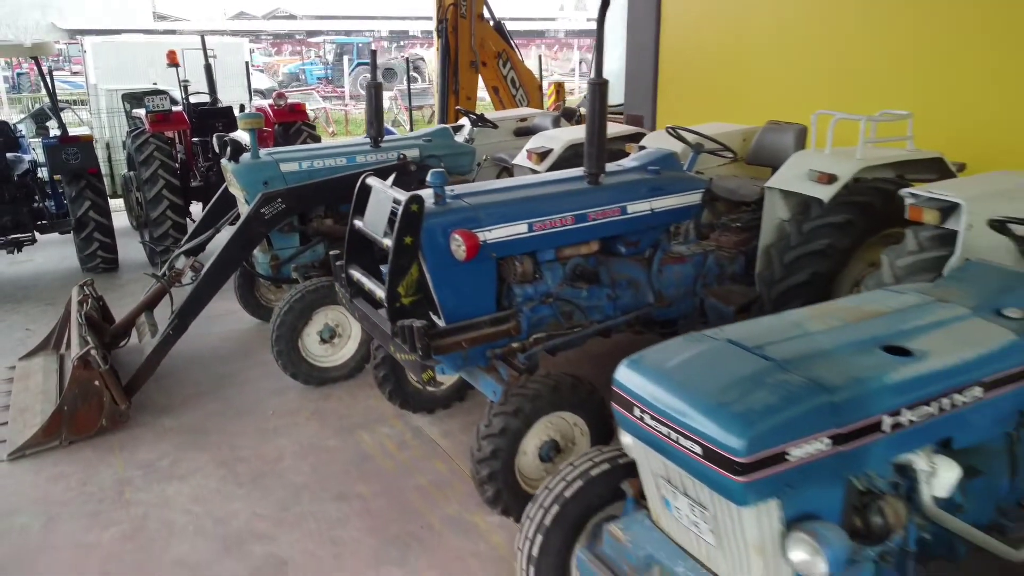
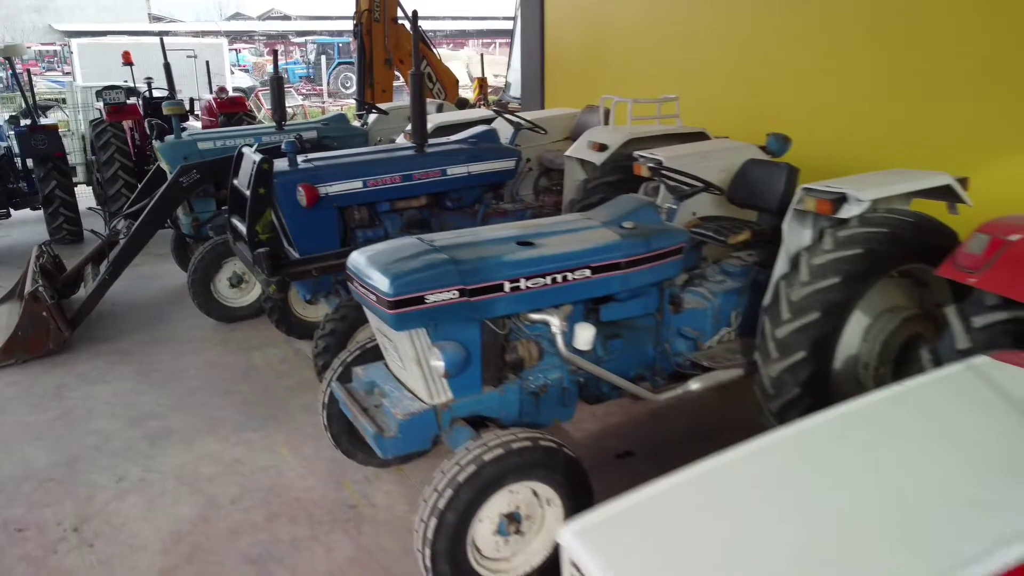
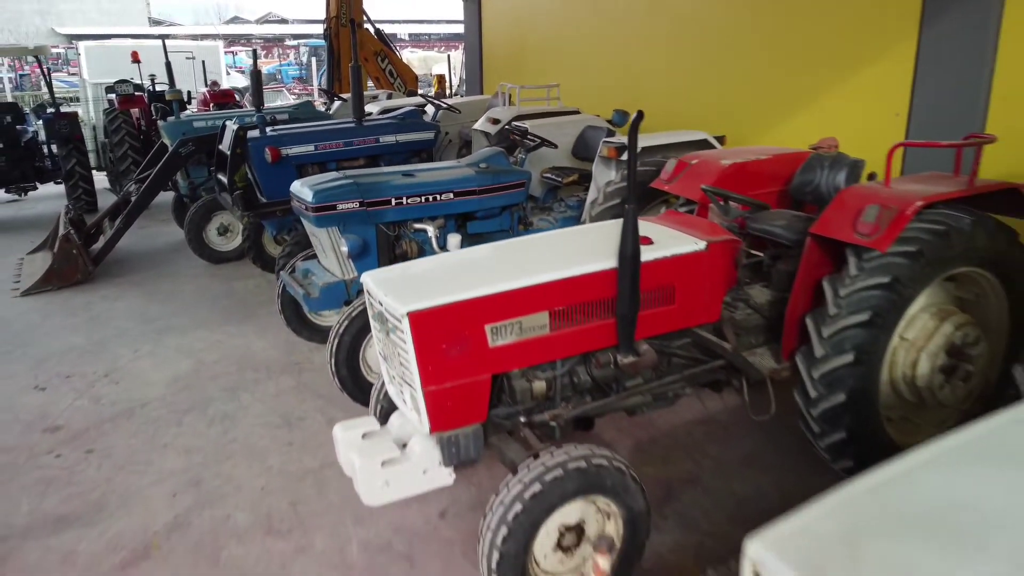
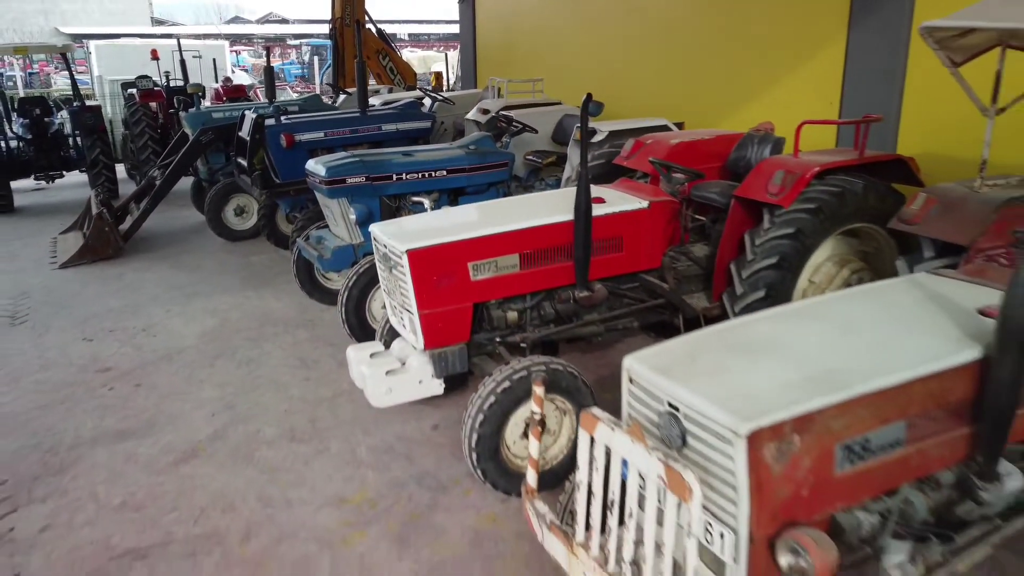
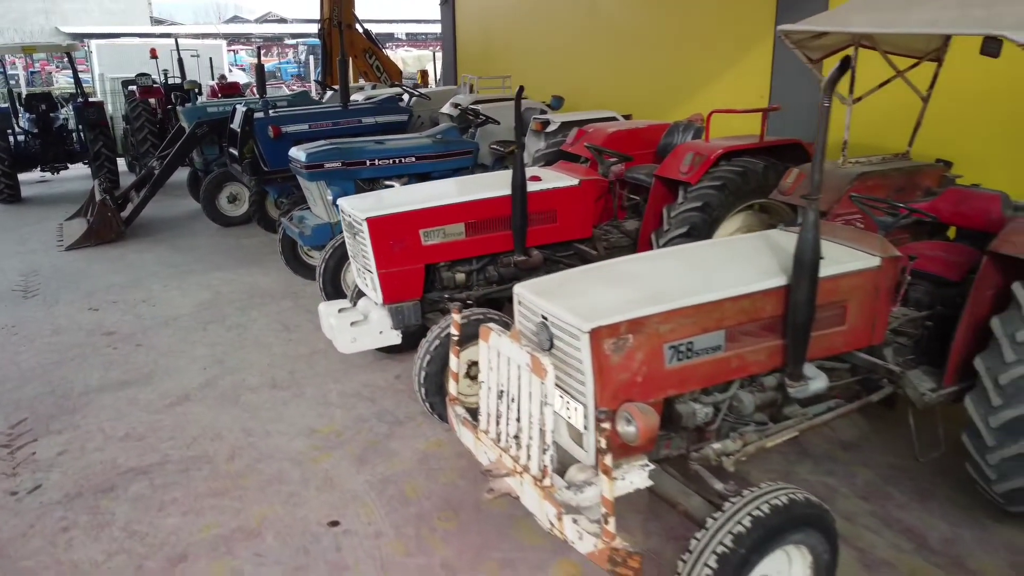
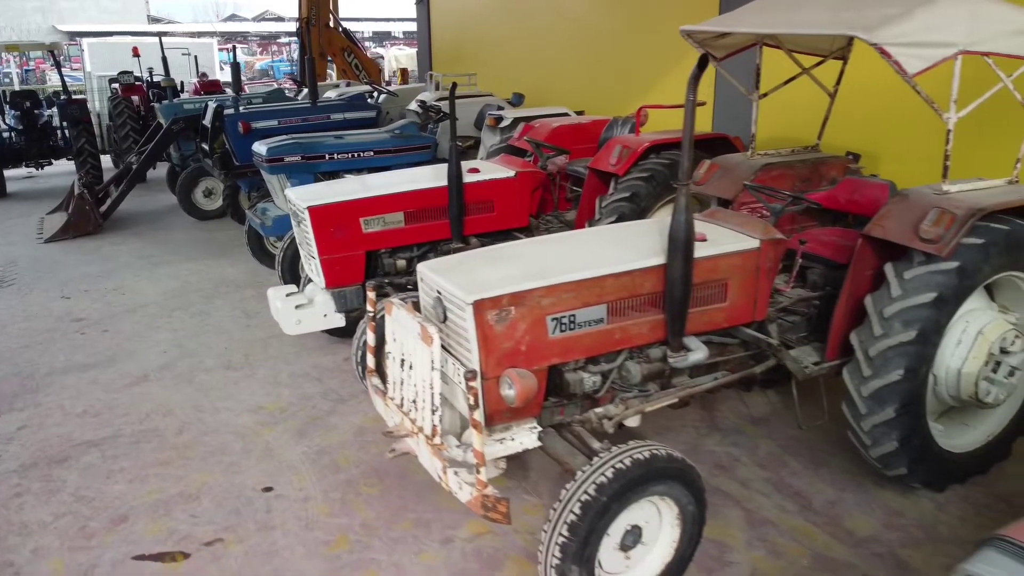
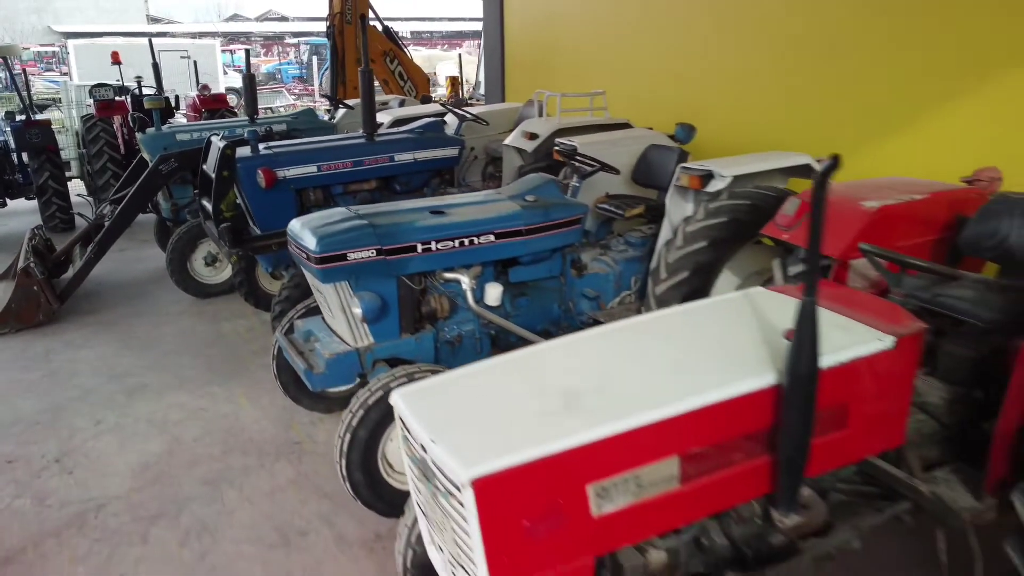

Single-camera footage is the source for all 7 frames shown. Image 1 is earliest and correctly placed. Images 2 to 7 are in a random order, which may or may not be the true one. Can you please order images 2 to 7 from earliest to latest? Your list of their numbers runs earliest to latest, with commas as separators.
2, 7, 3, 4, 5, 6
